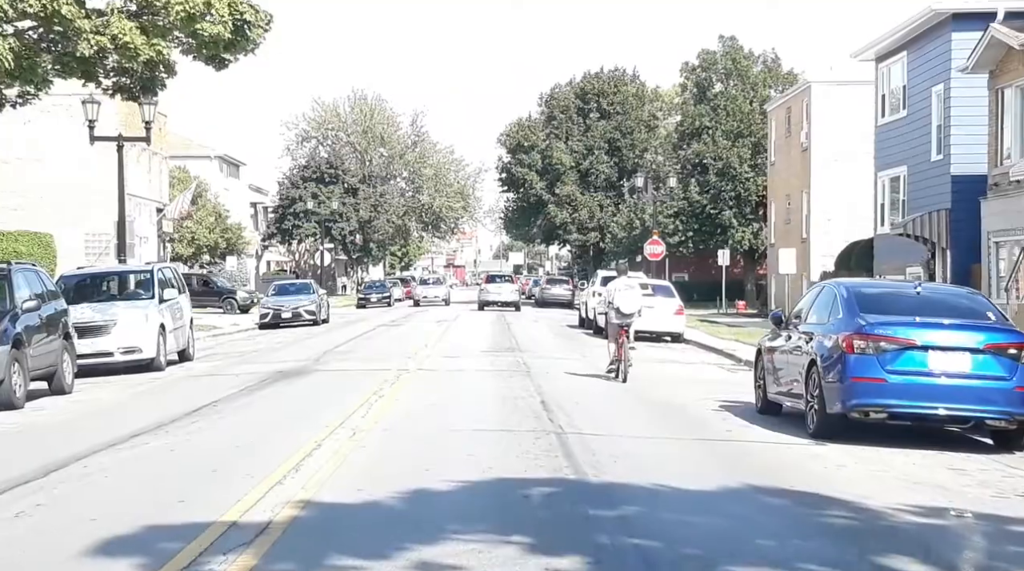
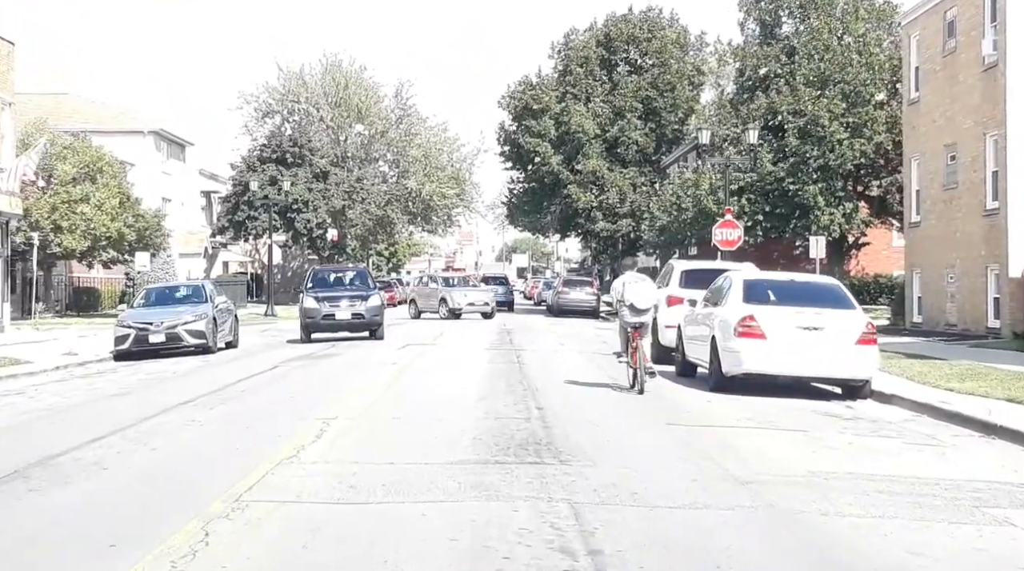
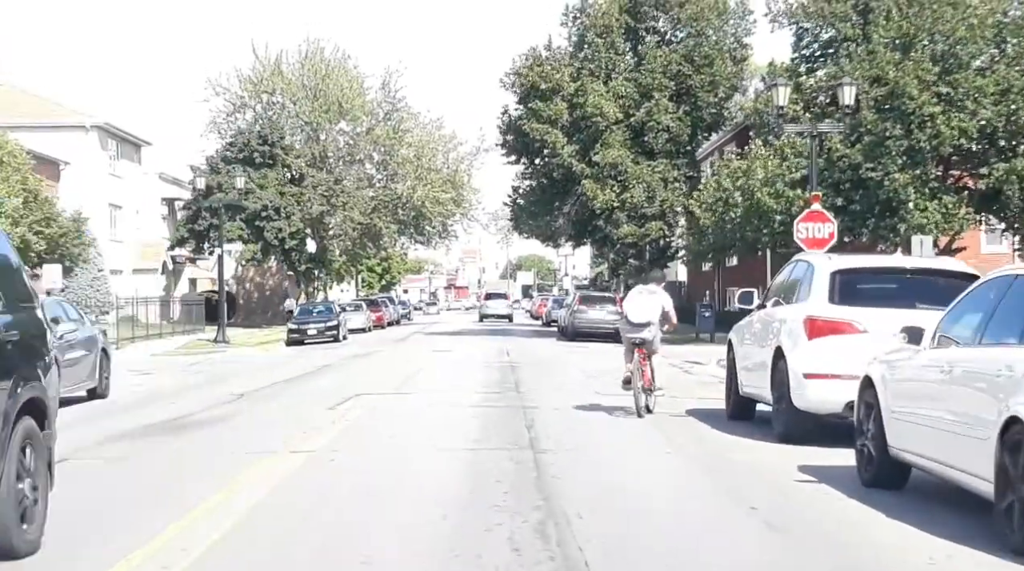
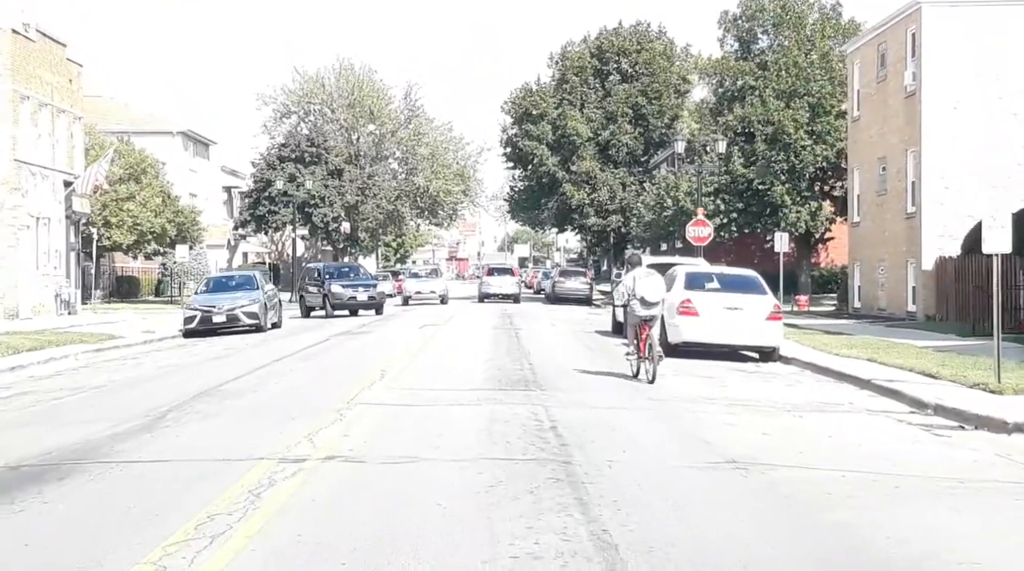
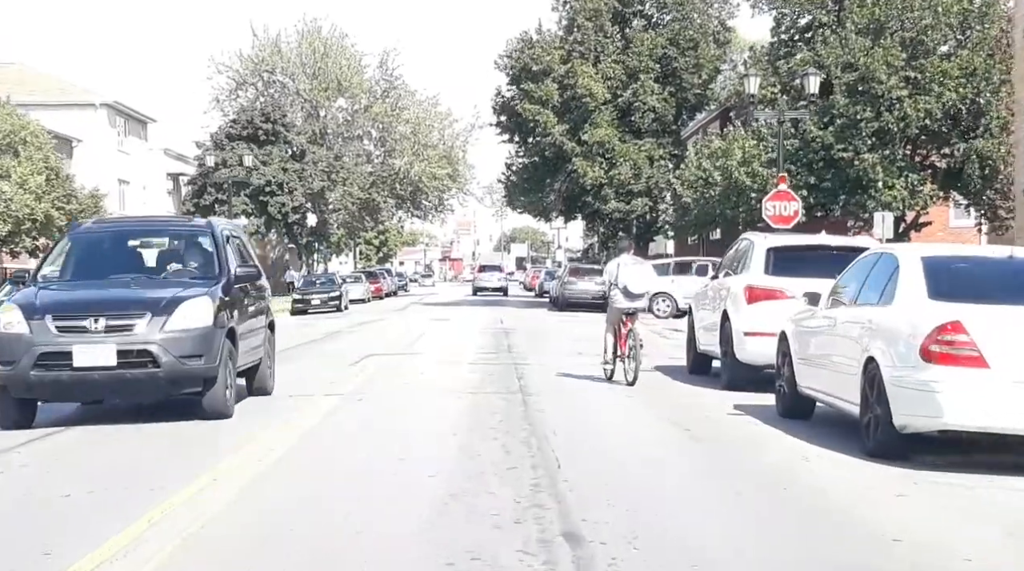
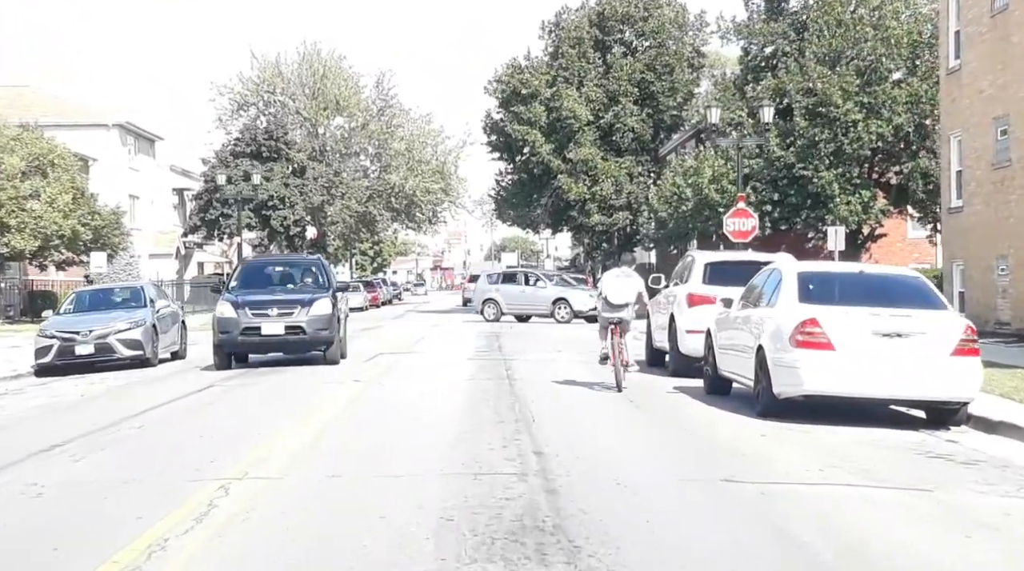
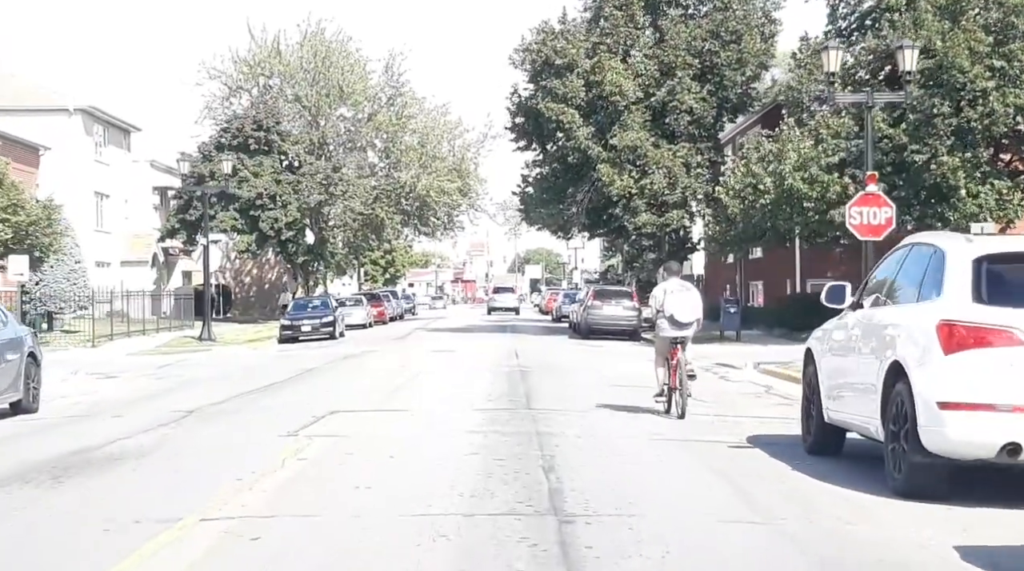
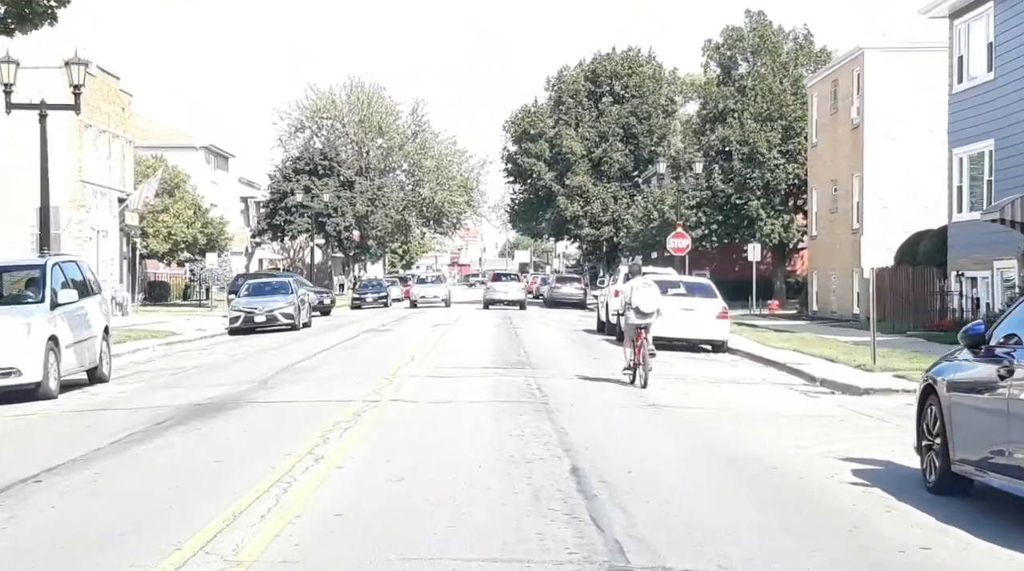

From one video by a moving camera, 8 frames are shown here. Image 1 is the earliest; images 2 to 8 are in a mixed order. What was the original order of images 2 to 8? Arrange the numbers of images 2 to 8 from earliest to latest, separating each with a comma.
8, 4, 2, 6, 5, 3, 7
